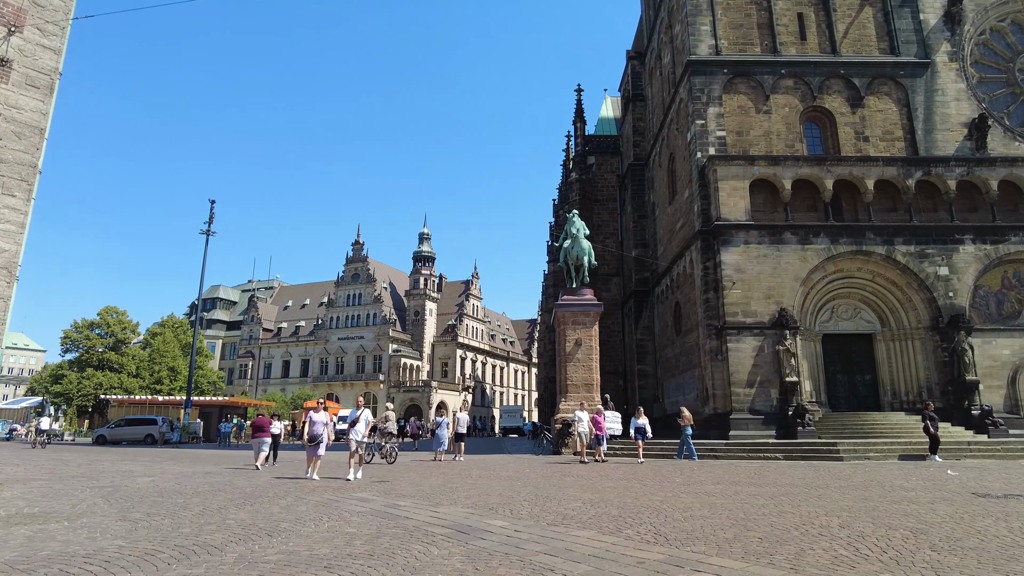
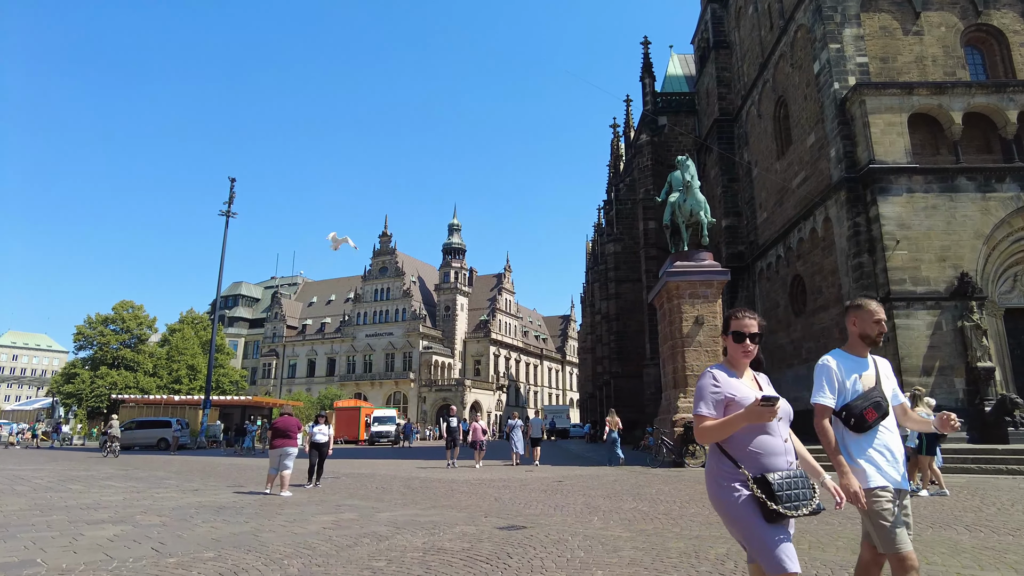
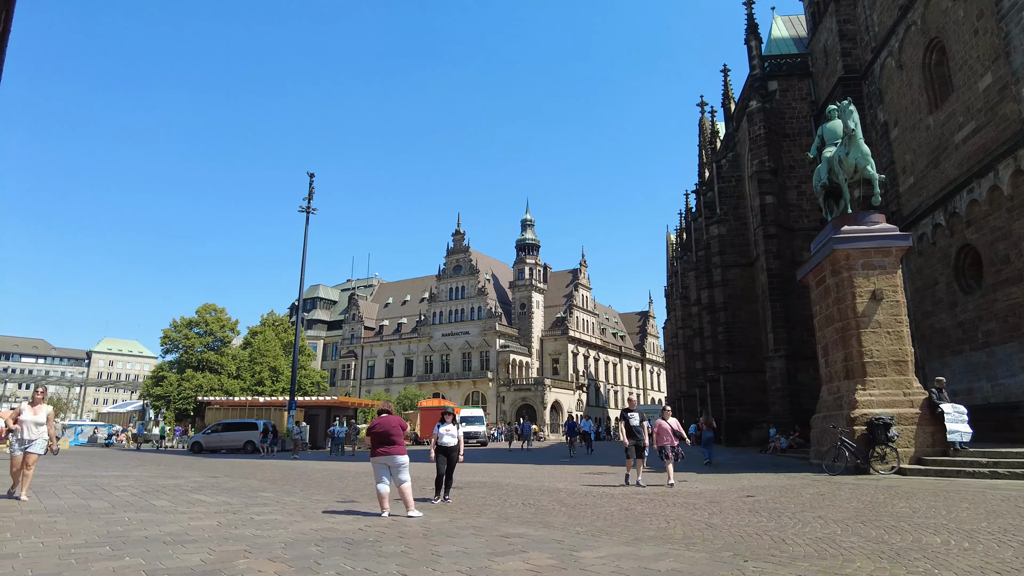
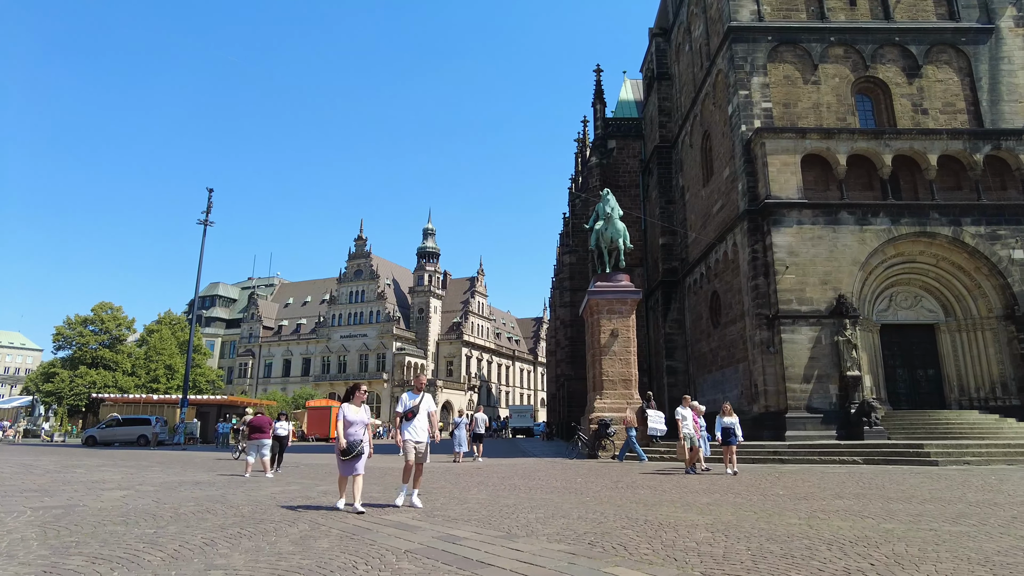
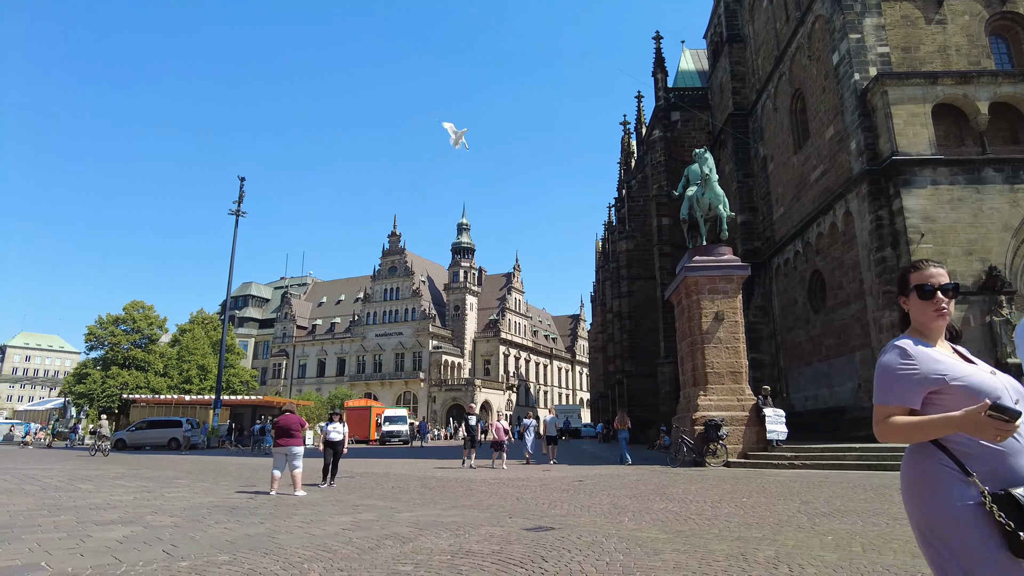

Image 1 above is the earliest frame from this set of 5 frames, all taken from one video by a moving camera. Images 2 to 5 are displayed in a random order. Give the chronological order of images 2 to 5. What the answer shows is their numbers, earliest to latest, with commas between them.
4, 2, 5, 3
